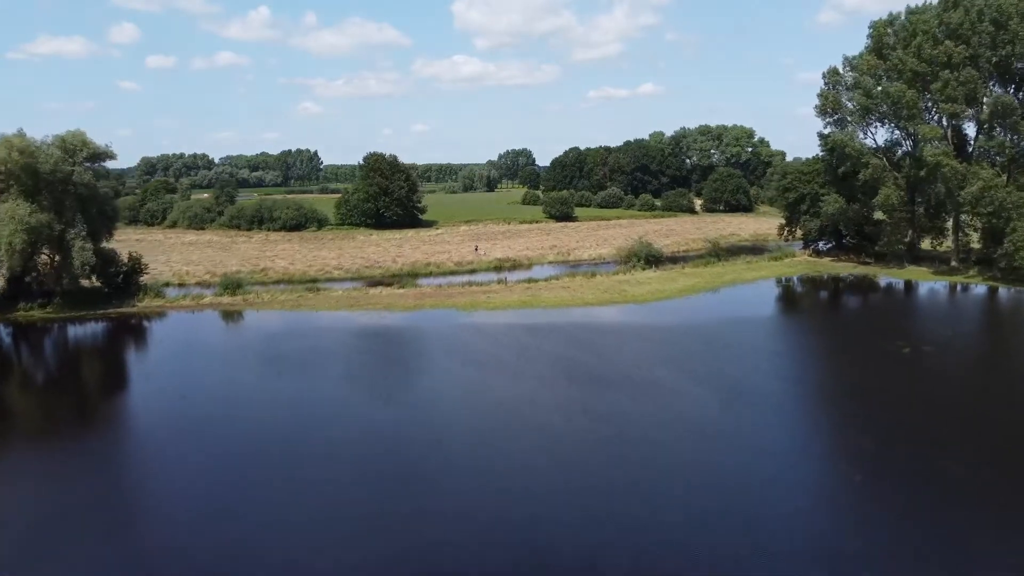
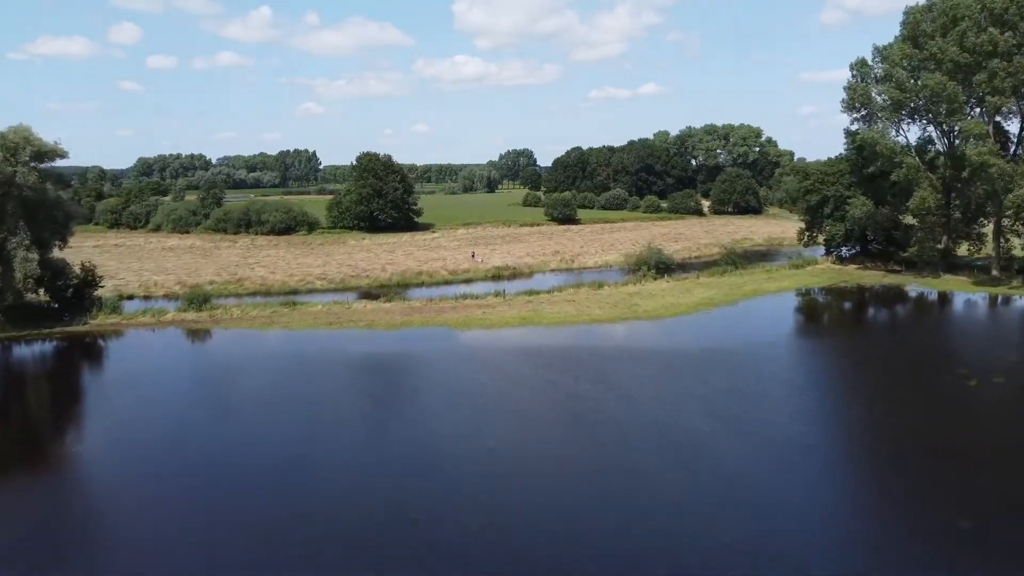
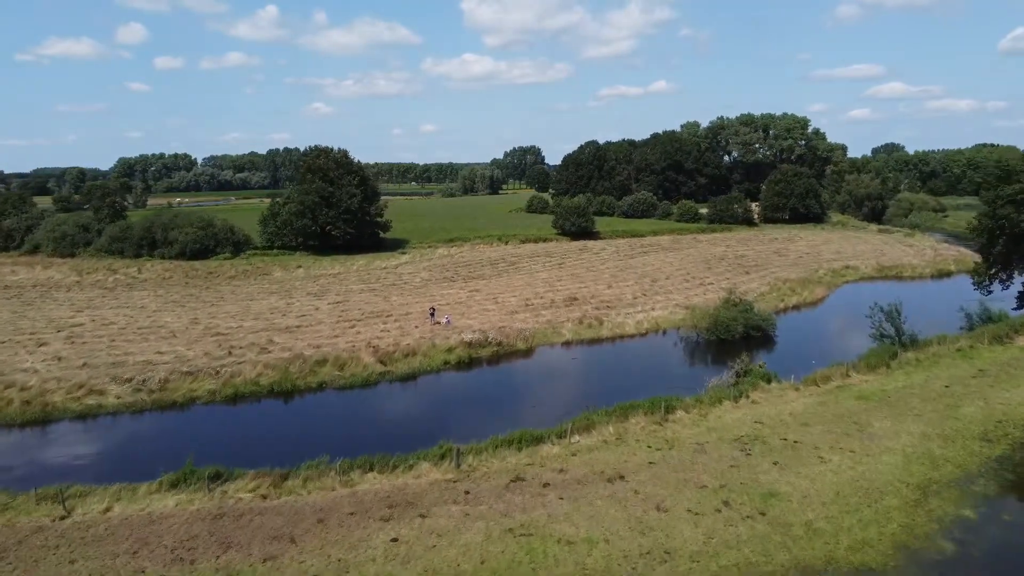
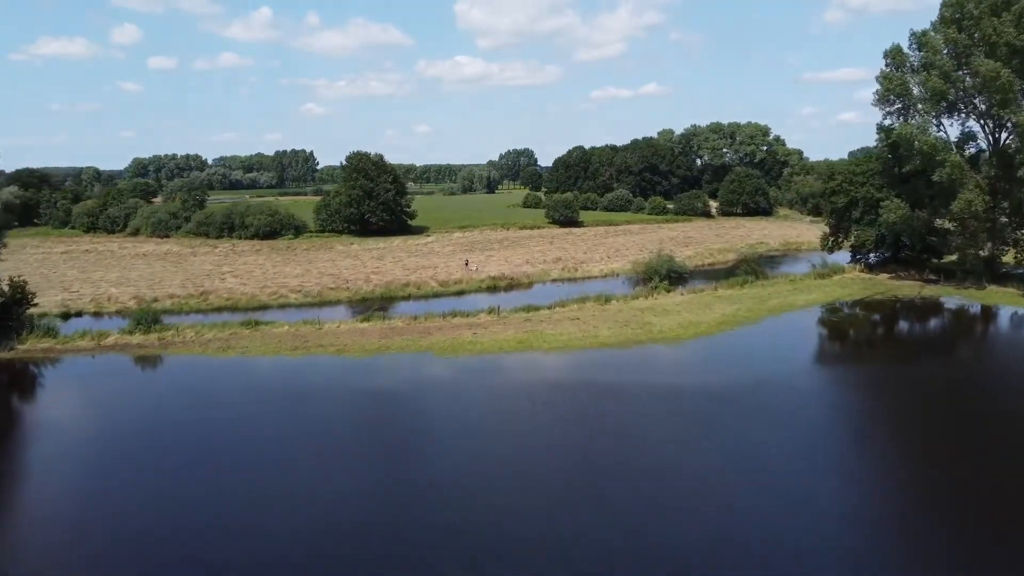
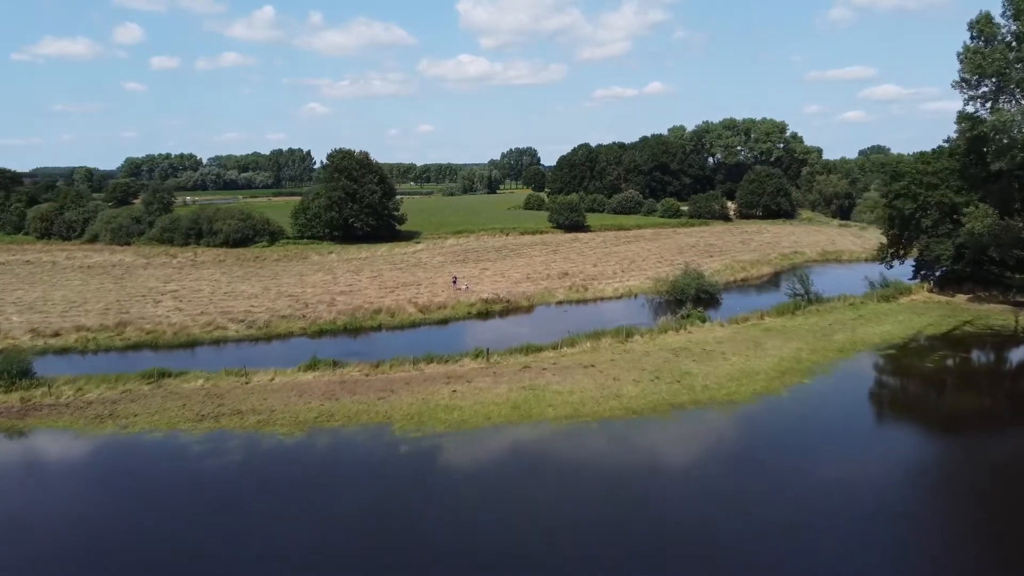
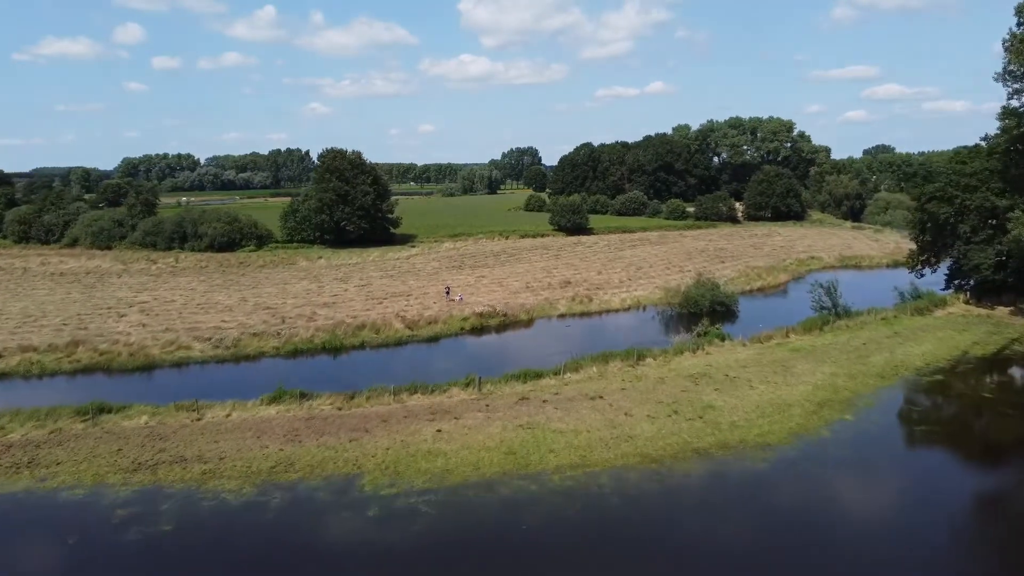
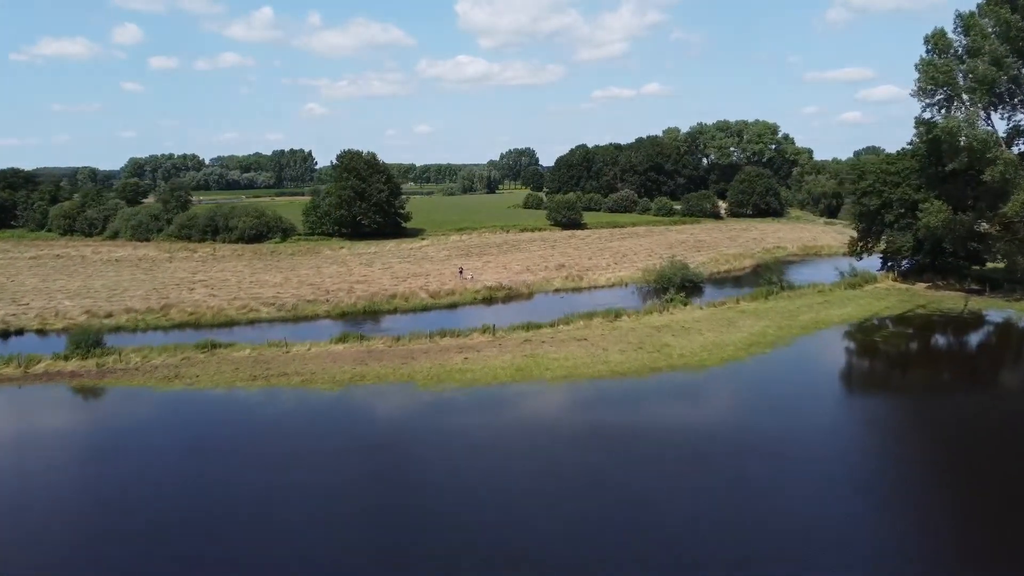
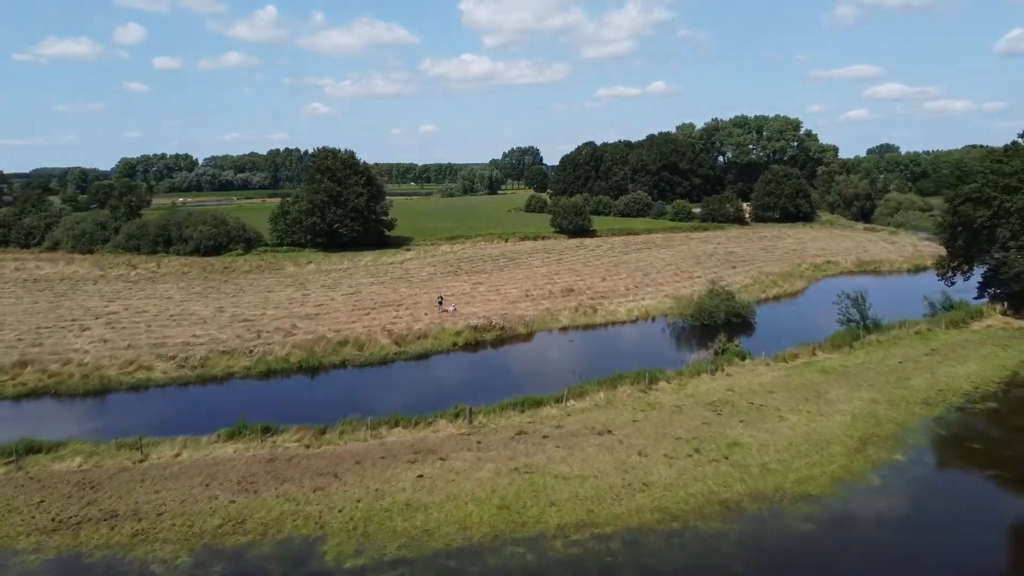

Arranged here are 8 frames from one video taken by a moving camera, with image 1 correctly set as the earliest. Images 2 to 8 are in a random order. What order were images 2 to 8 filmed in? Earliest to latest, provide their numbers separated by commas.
2, 4, 7, 5, 6, 8, 3
